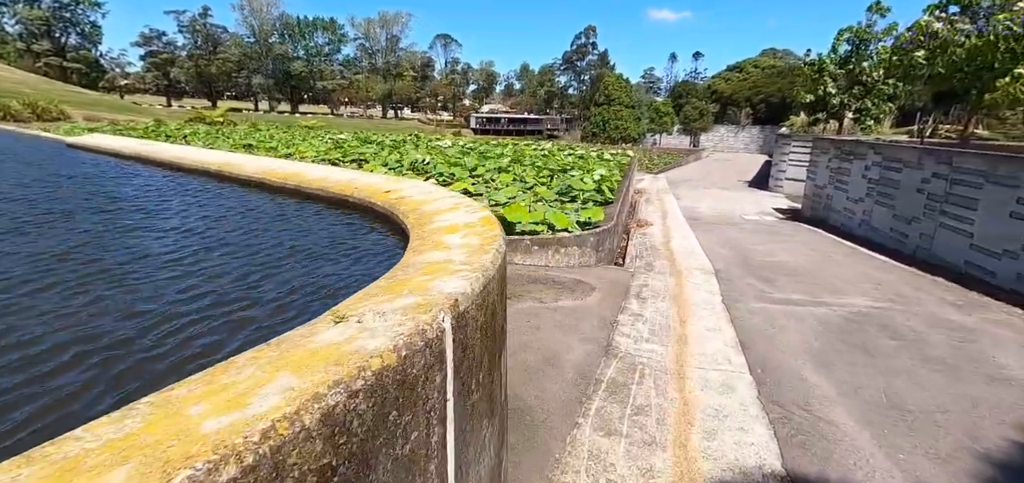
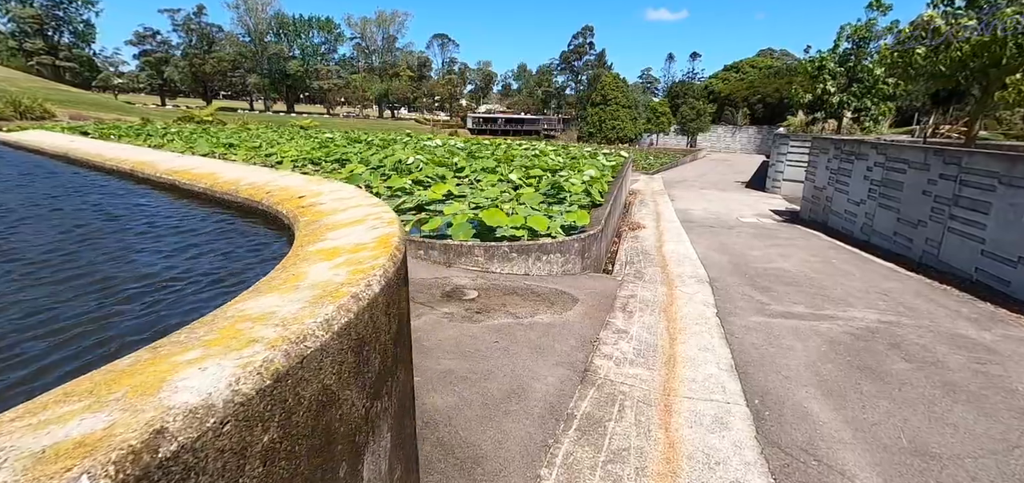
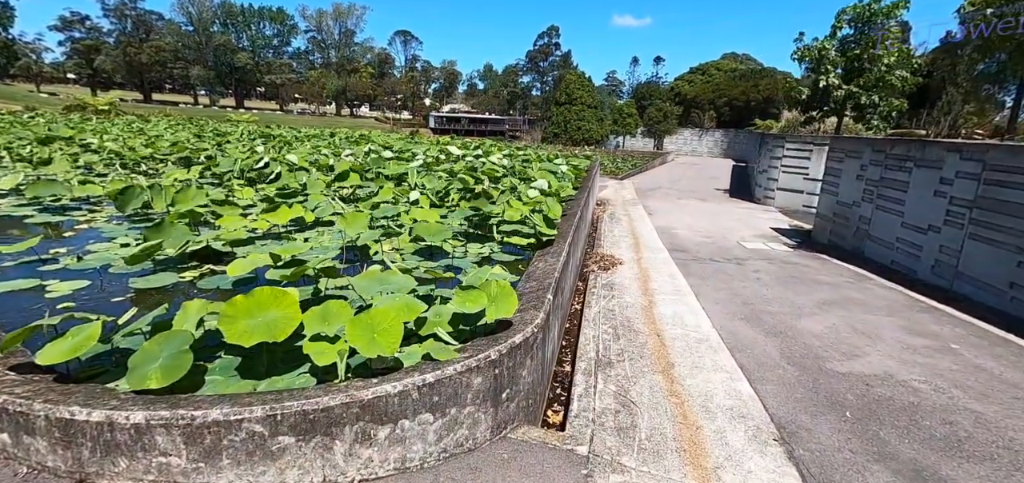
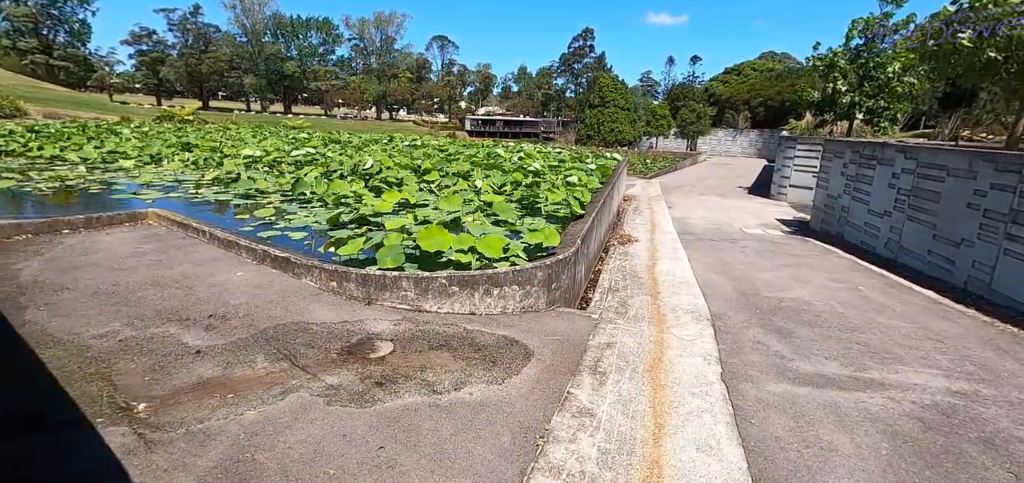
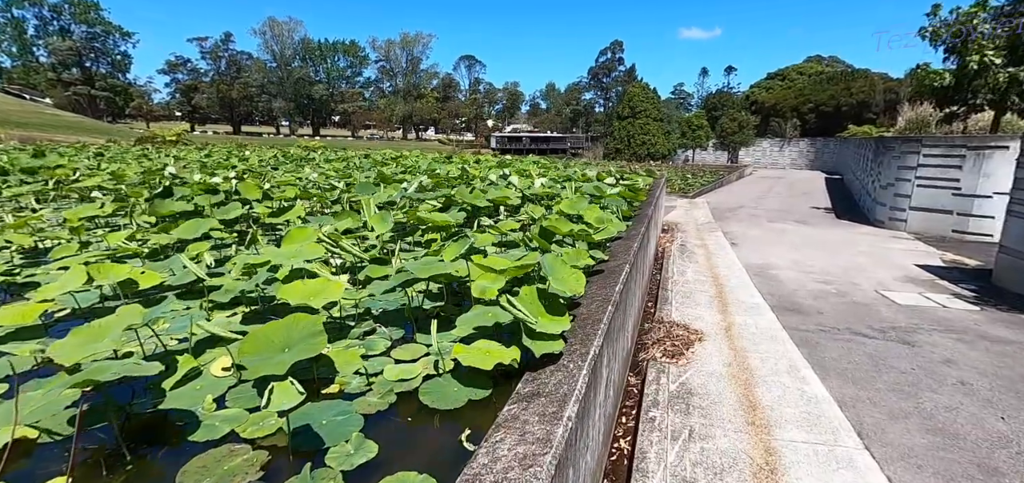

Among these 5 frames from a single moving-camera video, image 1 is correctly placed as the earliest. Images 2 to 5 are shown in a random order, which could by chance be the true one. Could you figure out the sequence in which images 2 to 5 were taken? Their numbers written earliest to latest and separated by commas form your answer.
2, 4, 3, 5
